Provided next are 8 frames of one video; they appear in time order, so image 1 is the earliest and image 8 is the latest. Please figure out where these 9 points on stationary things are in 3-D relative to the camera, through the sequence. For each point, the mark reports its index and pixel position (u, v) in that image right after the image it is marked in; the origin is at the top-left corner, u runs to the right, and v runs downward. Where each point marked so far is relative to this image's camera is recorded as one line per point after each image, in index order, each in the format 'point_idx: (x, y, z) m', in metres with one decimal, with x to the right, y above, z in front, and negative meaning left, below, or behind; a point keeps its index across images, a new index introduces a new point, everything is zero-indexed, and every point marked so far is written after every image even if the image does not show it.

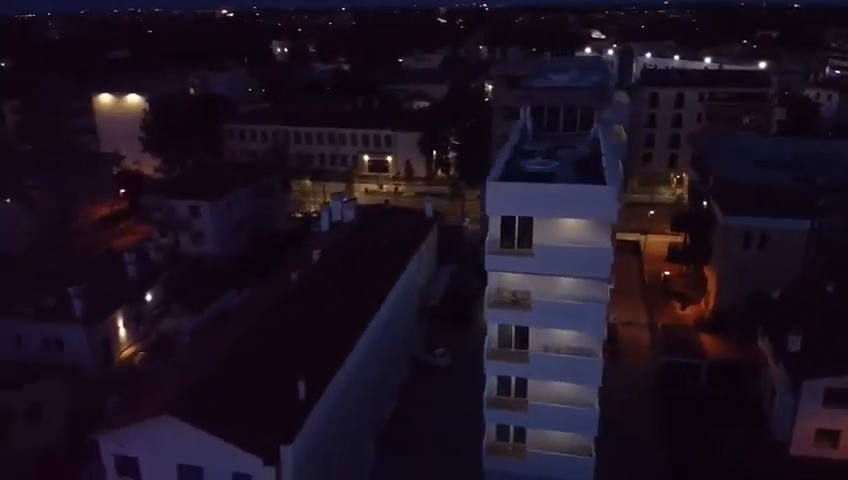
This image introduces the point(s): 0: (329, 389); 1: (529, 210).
0: (-2.7, -4.2, +19.6) m
1: (+2.6, +0.8, +17.8) m
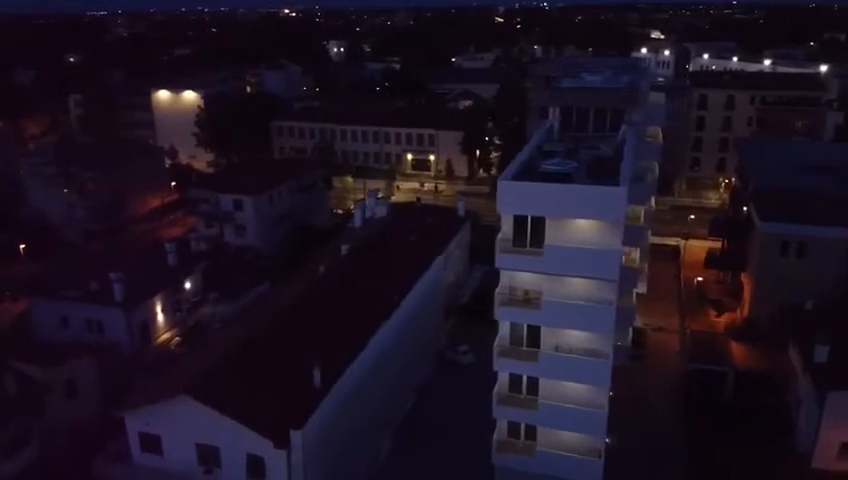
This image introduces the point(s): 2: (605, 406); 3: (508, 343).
0: (-2.4, -4.0, +20.2) m
1: (+3.0, +0.8, +17.9) m
2: (+5.1, -4.6, +19.2) m
3: (+2.4, -3.0, +19.7) m
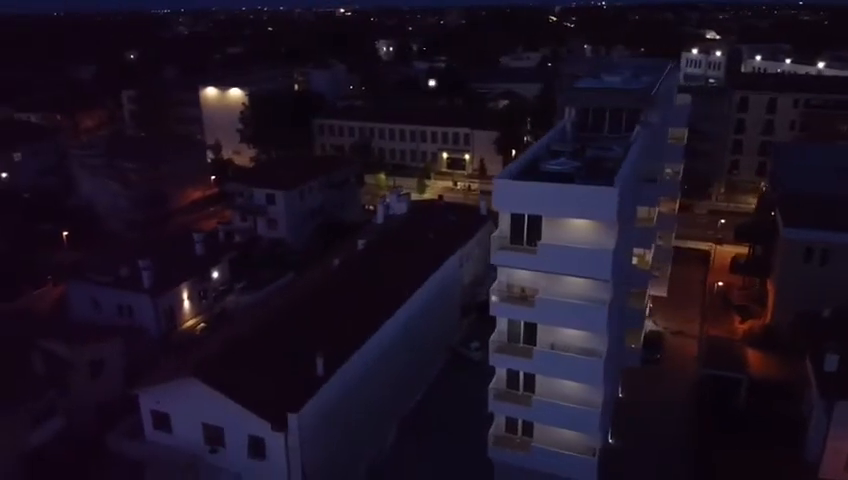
0: (-2.4, -3.9, +20.8) m
1: (+2.9, +0.8, +18.2) m
2: (+4.9, -4.6, +19.3) m
3: (+2.4, -2.9, +20.0) m
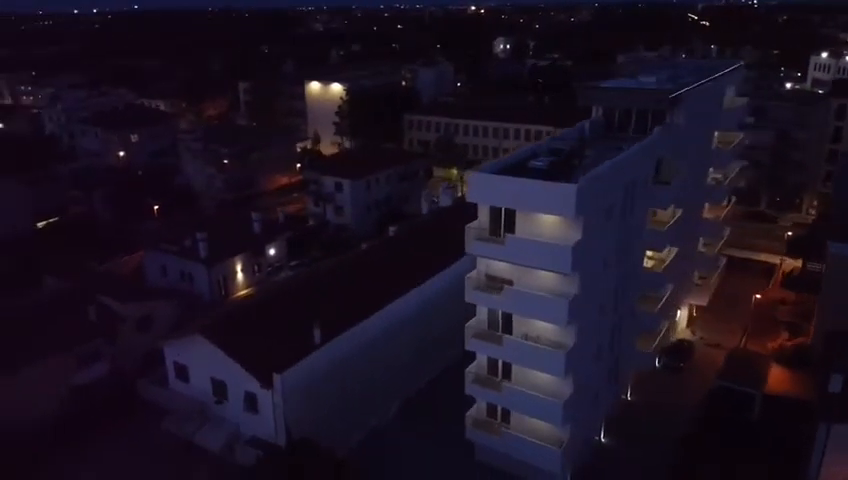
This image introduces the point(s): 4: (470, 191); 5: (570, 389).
0: (-2.7, -3.3, +22.6) m
1: (+2.3, +1.1, +19.0) m
2: (+4.1, -4.5, +19.7) m
3: (+1.9, -2.6, +20.9) m
4: (+1.3, +1.4, +19.5) m
5: (+4.3, -4.3, +20.0) m
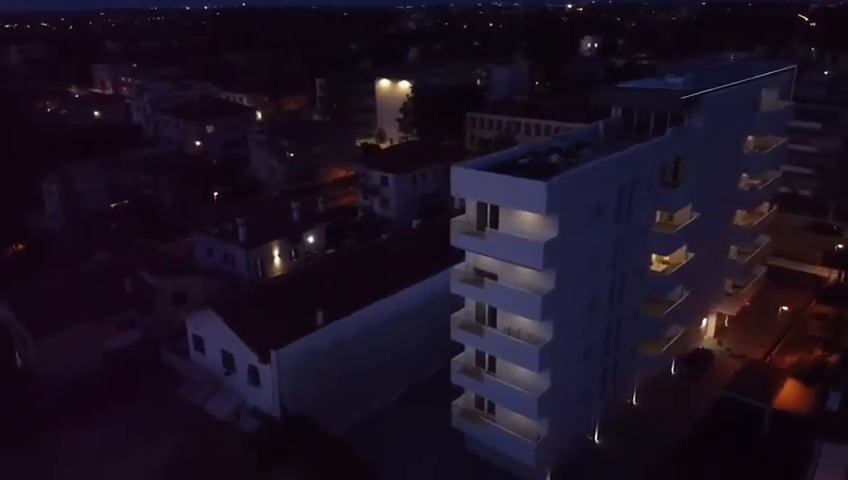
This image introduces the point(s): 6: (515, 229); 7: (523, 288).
0: (-2.8, -2.9, +23.7) m
1: (+1.9, +1.2, +19.5) m
2: (+3.5, -4.5, +20.0) m
3: (+1.5, -2.5, +21.4) m
4: (+1.0, +1.6, +20.1) m
5: (+3.7, -4.3, +20.2) m
6: (+2.7, +0.3, +19.5) m
7: (+2.9, -1.4, +19.5) m
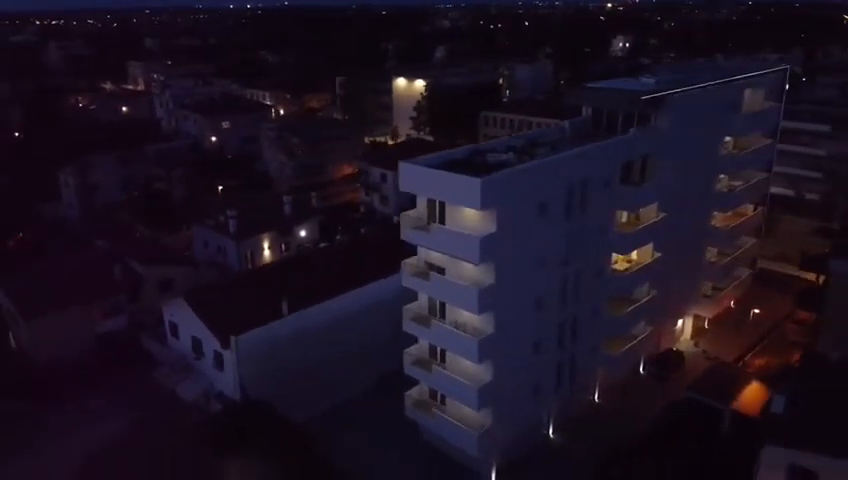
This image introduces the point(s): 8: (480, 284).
0: (-4.2, -2.6, +24.5) m
1: (+0.3, +1.4, +20.0) m
2: (+1.9, -4.3, +20.4) m
3: (0.0, -2.3, +21.9) m
4: (-0.5, +1.8, +20.6) m
5: (+2.1, -4.1, +20.6) m
6: (+1.1, +0.4, +19.9) m
7: (+1.3, -1.3, +20.0) m
8: (+1.6, -1.3, +19.7) m
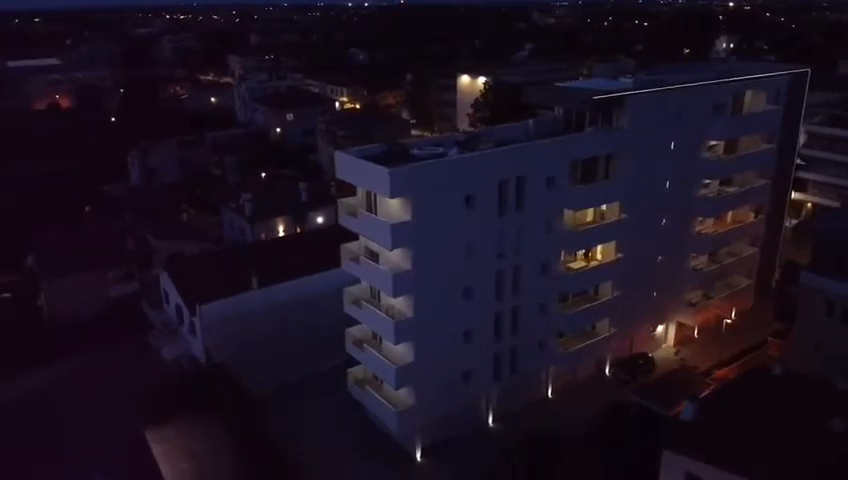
0: (-5.8, -1.9, +26.3) m
1: (-1.8, +1.8, +21.1) m
2: (-0.6, -4.0, +21.4) m
3: (-2.0, -1.8, +23.1) m
4: (-2.5, +2.3, +21.9) m
5: (-0.3, -3.8, +21.5) m
6: (-1.1, +0.8, +21.0) m
7: (-1.0, -0.8, +21.0) m
8: (-0.8, -0.9, +20.6) m
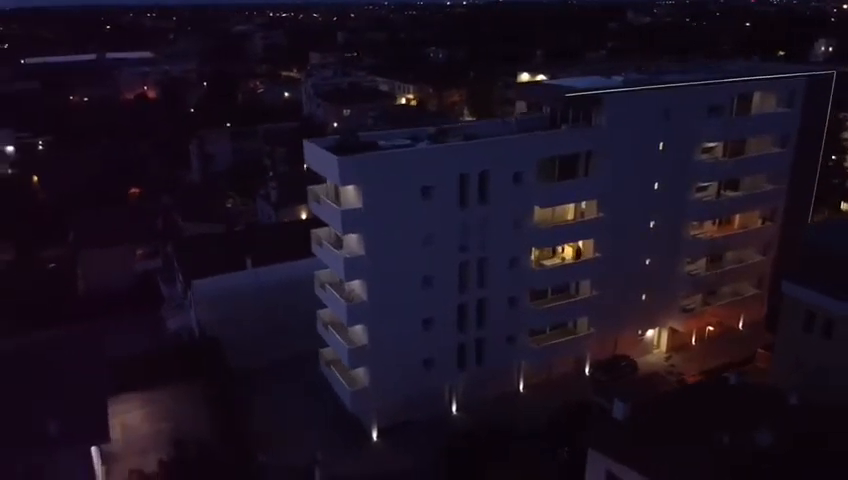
0: (-6.5, -1.3, +27.9) m
1: (-3.1, +2.3, +22.2) m
2: (-2.1, -3.5, +22.3) m
3: (-3.2, -1.3, +24.2) m
4: (-3.6, +2.8, +23.0) m
5: (-1.8, -3.4, +22.4) m
6: (-2.4, +1.3, +21.9) m
7: (-2.4, -0.4, +22.0) m
8: (-2.2, -0.5, +21.6) m
